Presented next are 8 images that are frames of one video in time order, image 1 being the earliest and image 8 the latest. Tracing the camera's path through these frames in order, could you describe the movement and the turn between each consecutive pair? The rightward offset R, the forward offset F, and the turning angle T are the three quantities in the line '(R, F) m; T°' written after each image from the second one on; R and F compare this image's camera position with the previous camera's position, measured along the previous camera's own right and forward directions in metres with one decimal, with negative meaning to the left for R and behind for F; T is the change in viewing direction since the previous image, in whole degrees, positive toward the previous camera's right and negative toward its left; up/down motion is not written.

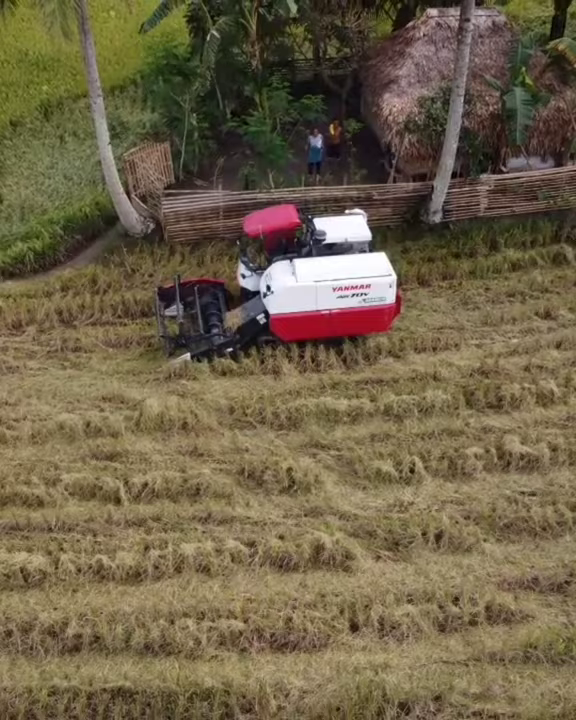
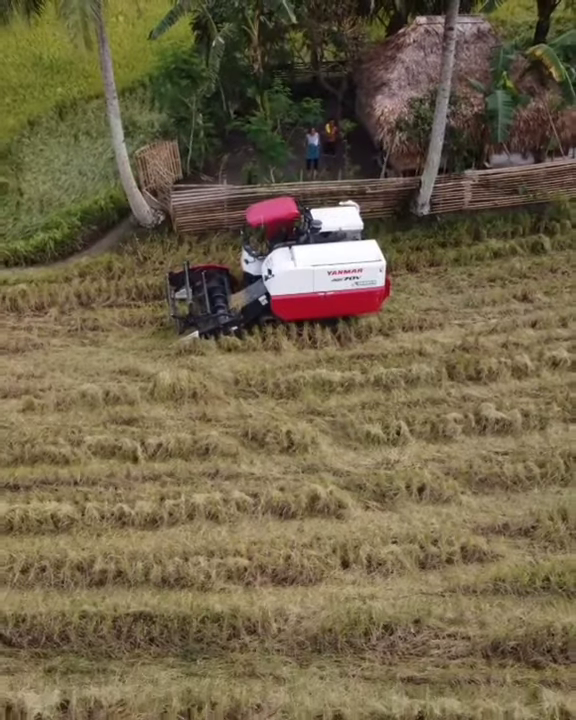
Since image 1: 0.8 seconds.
(0.0, -1.1) m; 0°
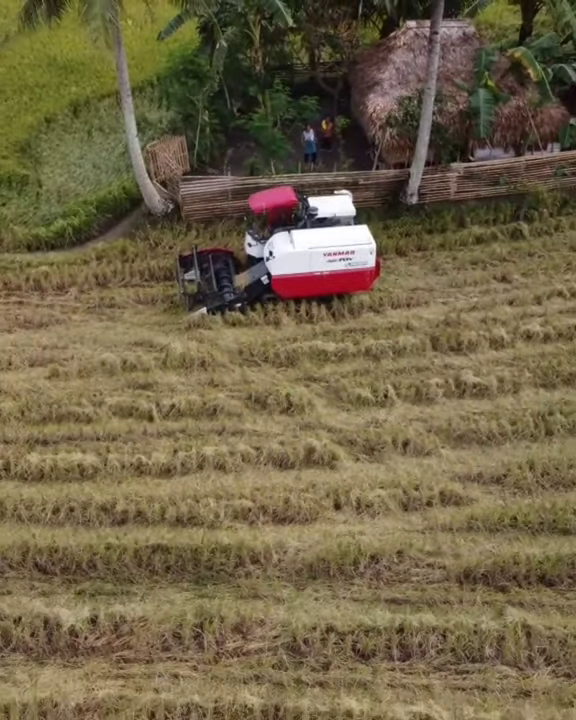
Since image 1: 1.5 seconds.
(0.0, -1.2) m; 0°
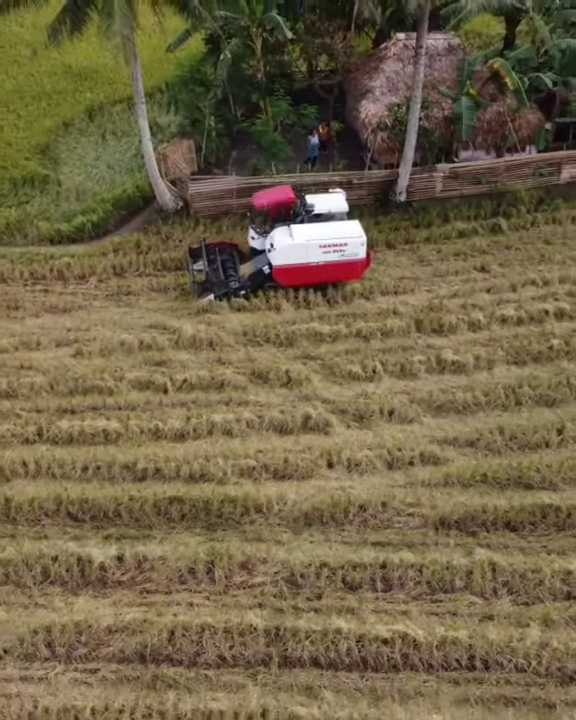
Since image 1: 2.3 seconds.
(0.0, -1.4) m; 0°
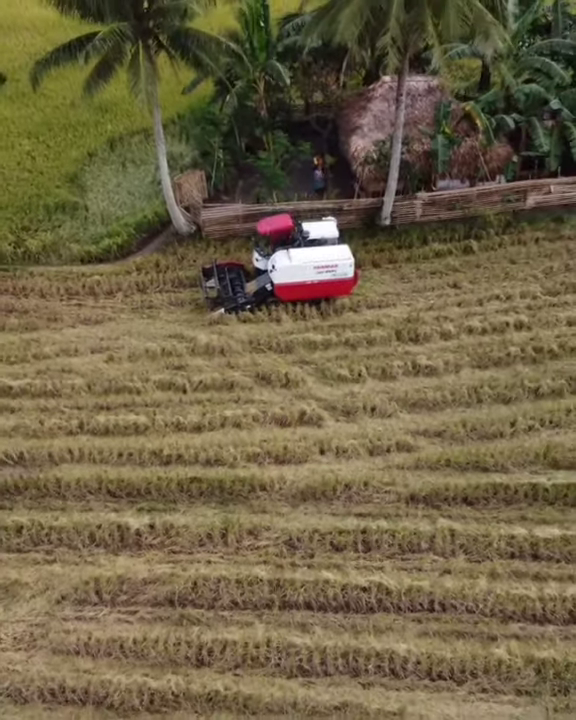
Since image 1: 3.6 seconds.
(0.0, -2.4) m; 0°
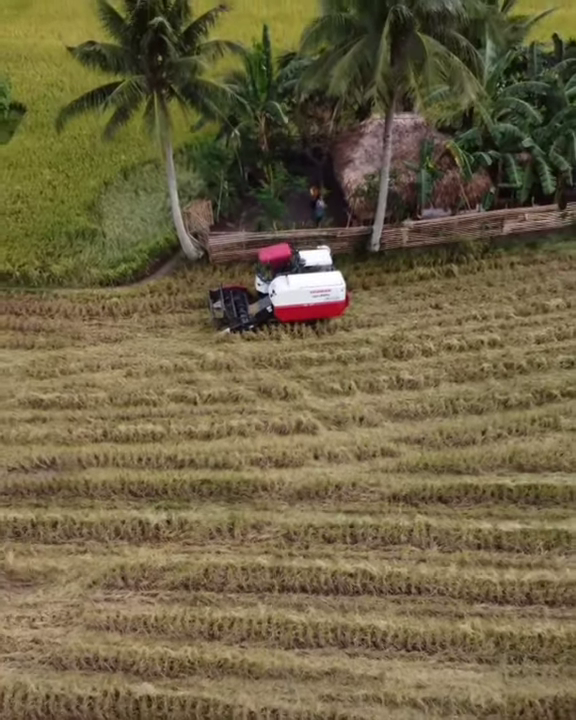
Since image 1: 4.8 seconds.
(0.0, -2.0) m; 0°
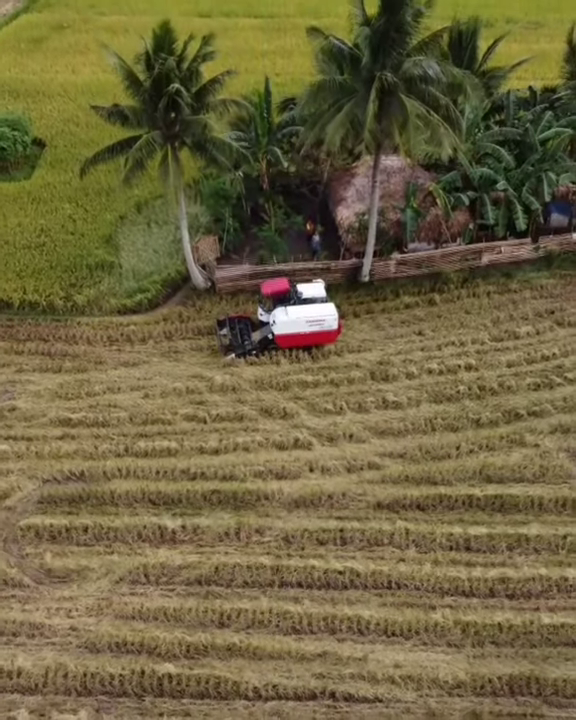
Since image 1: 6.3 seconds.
(0.0, -2.3) m; 0°
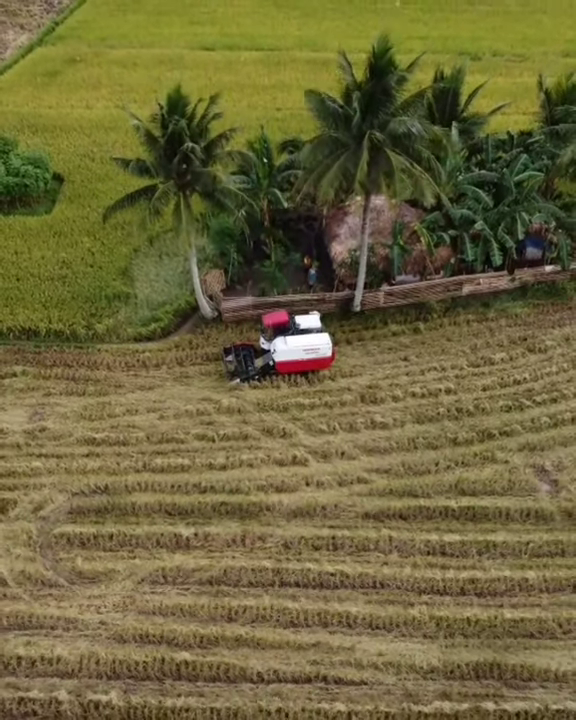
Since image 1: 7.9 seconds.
(0.0, -2.5) m; 0°
